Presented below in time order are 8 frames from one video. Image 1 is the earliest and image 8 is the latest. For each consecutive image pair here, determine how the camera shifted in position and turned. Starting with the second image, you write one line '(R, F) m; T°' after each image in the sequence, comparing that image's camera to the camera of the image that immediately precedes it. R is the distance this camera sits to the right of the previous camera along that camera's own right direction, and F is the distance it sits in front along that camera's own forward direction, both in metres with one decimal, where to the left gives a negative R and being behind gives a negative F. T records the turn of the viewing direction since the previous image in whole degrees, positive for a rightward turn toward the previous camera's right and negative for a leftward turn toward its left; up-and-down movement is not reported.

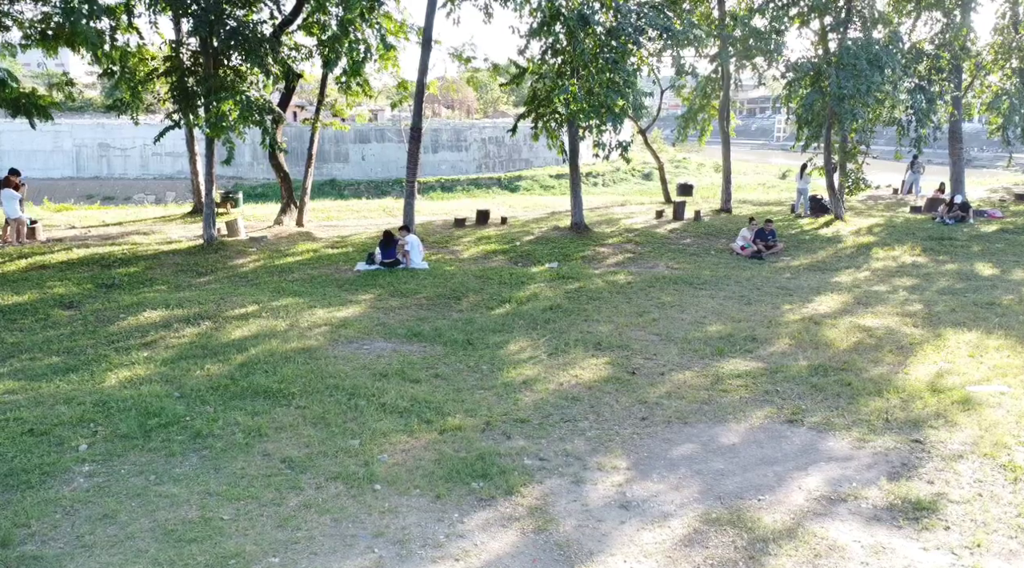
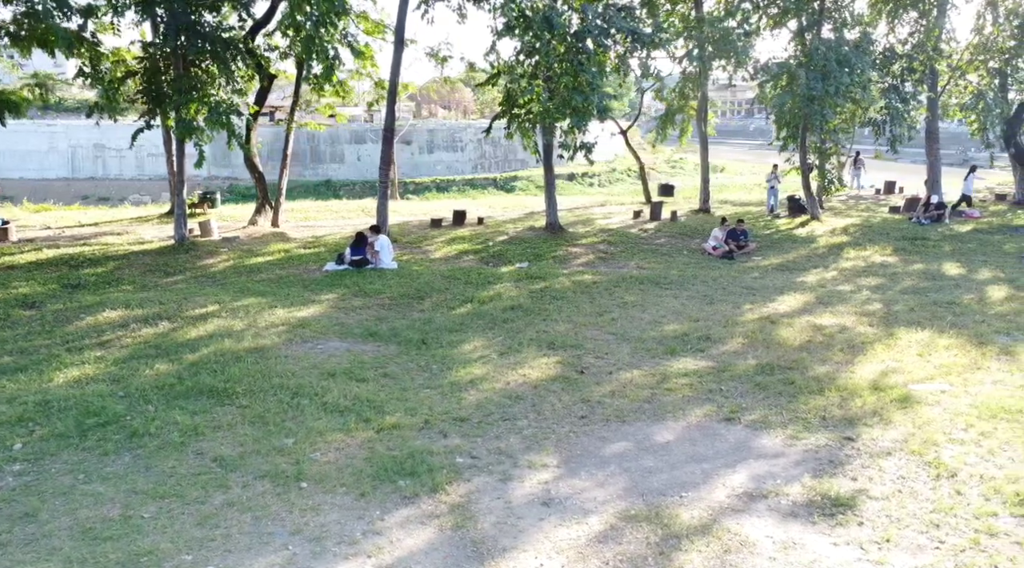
(+0.4, 0.0) m; 0°
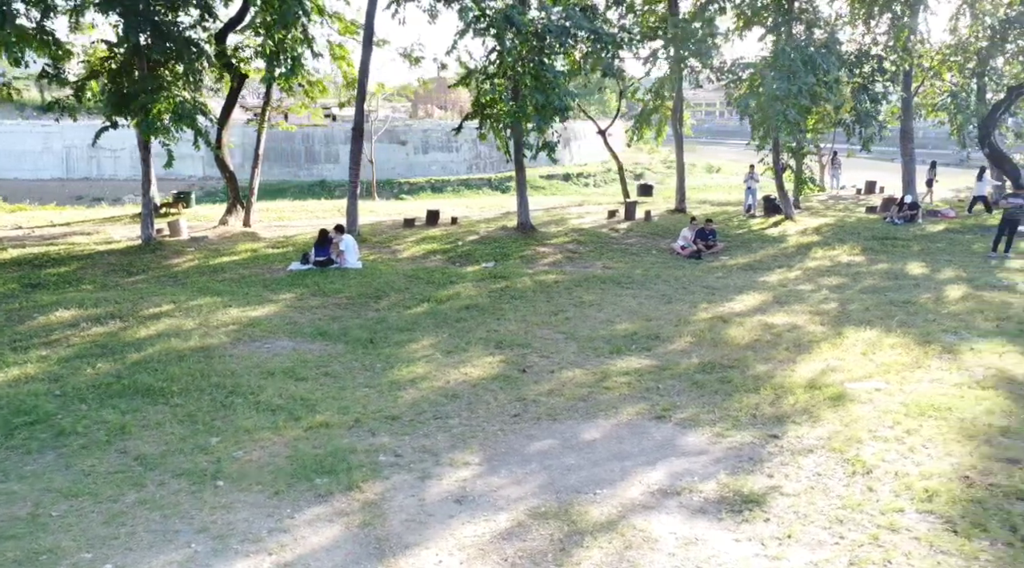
(+0.5, 0.0) m; +1°
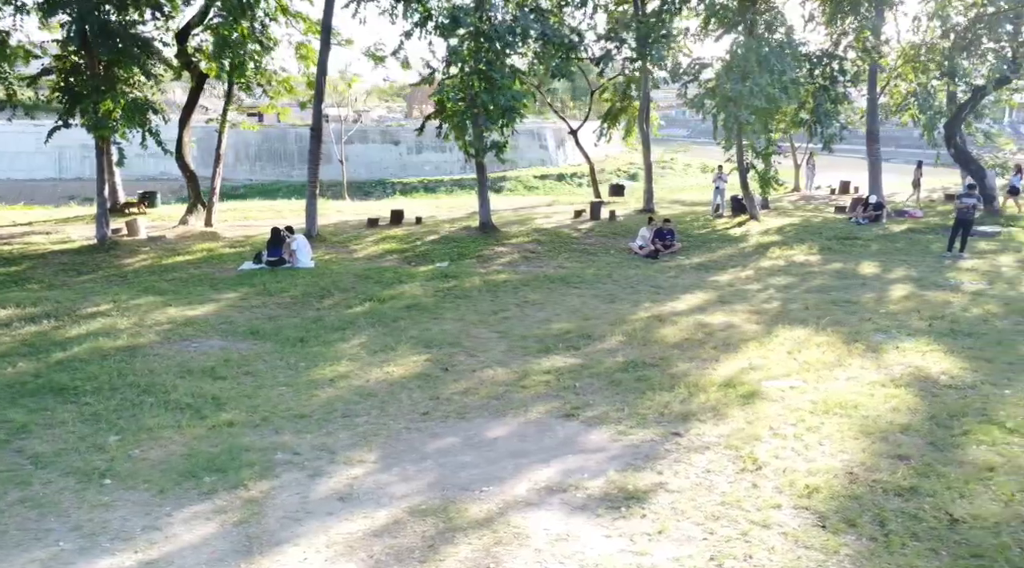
(+0.6, 0.0) m; +1°
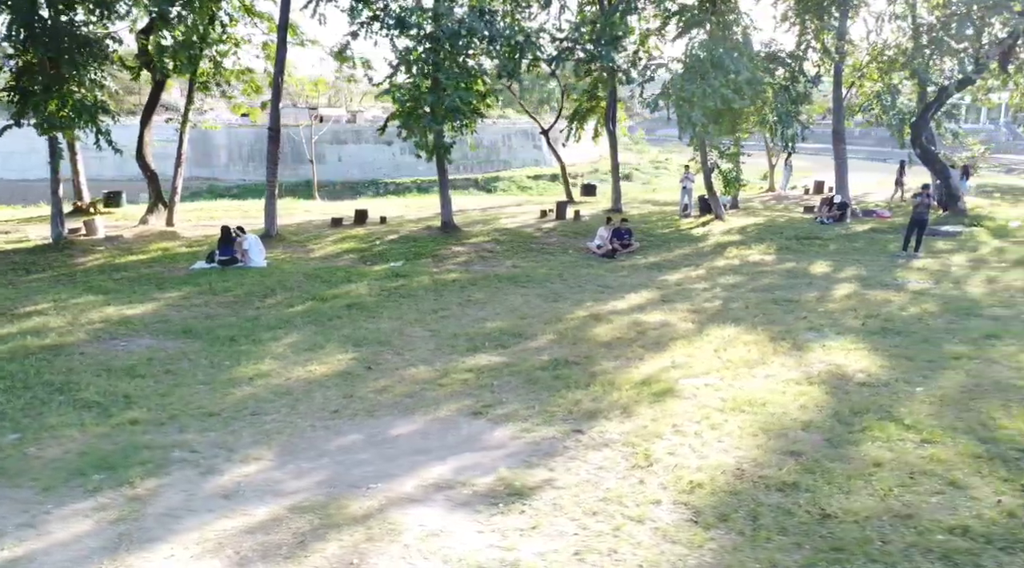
(+0.6, 0.0) m; +1°
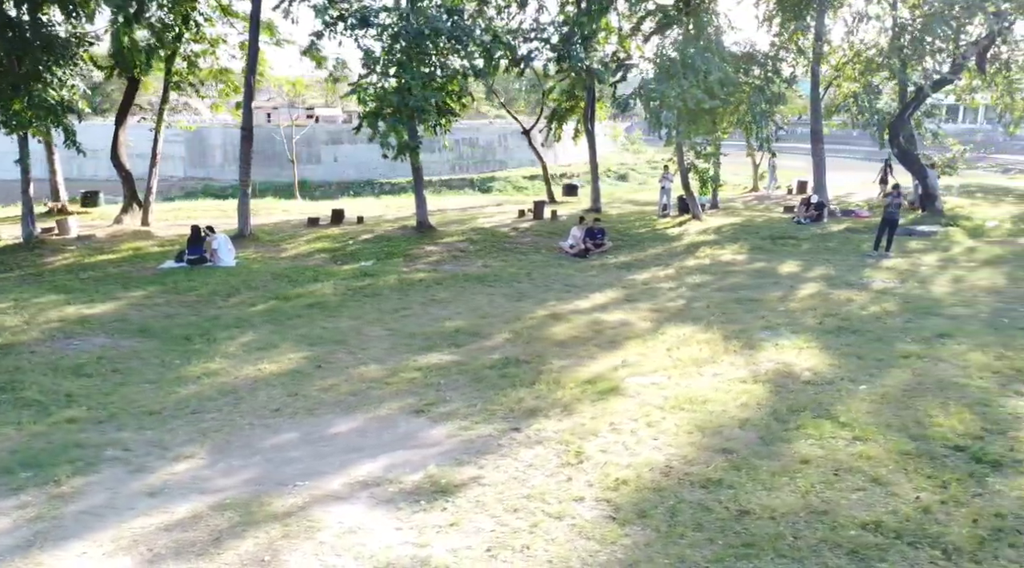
(+0.4, 0.0) m; 0°
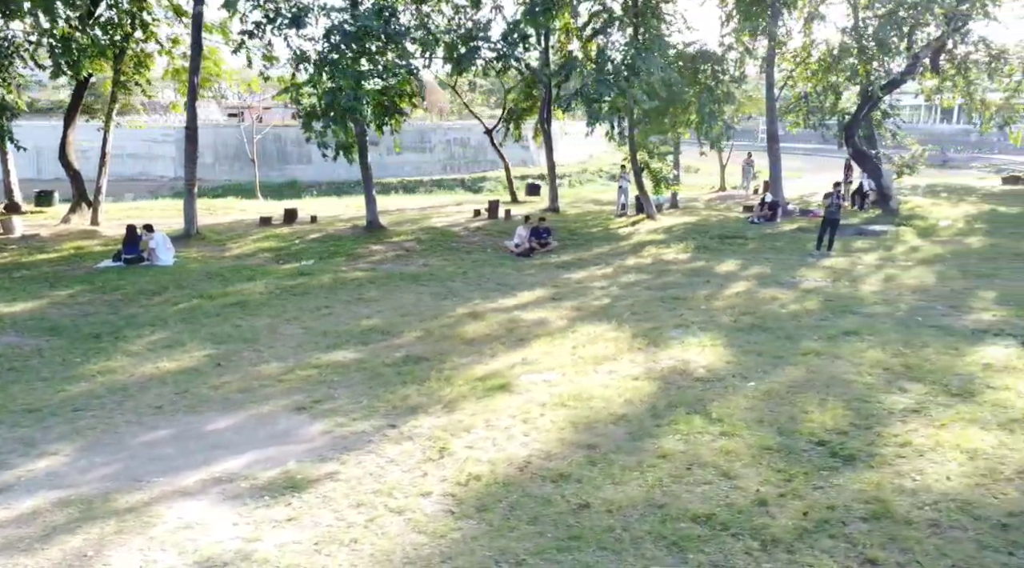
(+0.8, -0.1) m; +1°
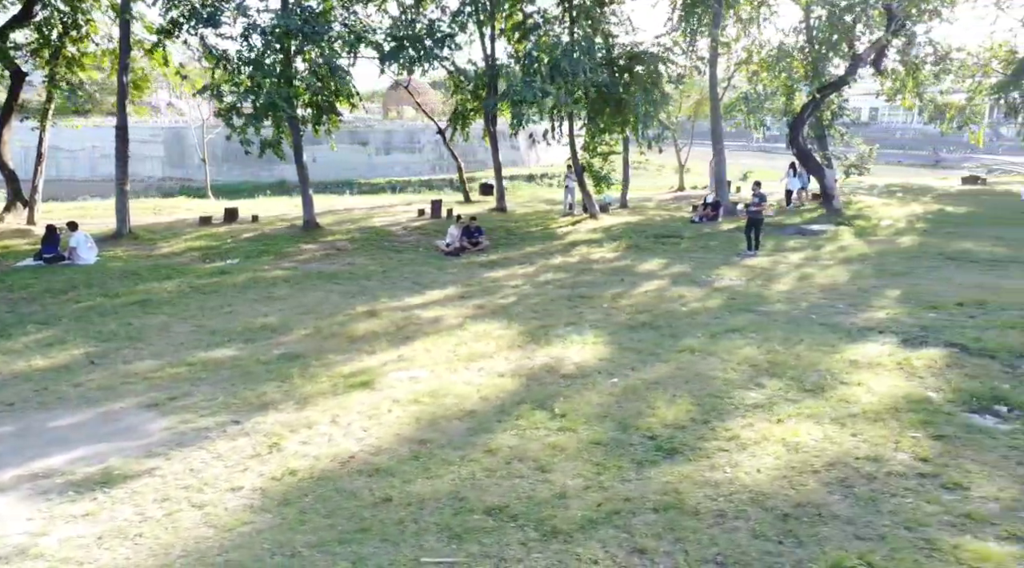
(+1.0, -0.1) m; +1°
